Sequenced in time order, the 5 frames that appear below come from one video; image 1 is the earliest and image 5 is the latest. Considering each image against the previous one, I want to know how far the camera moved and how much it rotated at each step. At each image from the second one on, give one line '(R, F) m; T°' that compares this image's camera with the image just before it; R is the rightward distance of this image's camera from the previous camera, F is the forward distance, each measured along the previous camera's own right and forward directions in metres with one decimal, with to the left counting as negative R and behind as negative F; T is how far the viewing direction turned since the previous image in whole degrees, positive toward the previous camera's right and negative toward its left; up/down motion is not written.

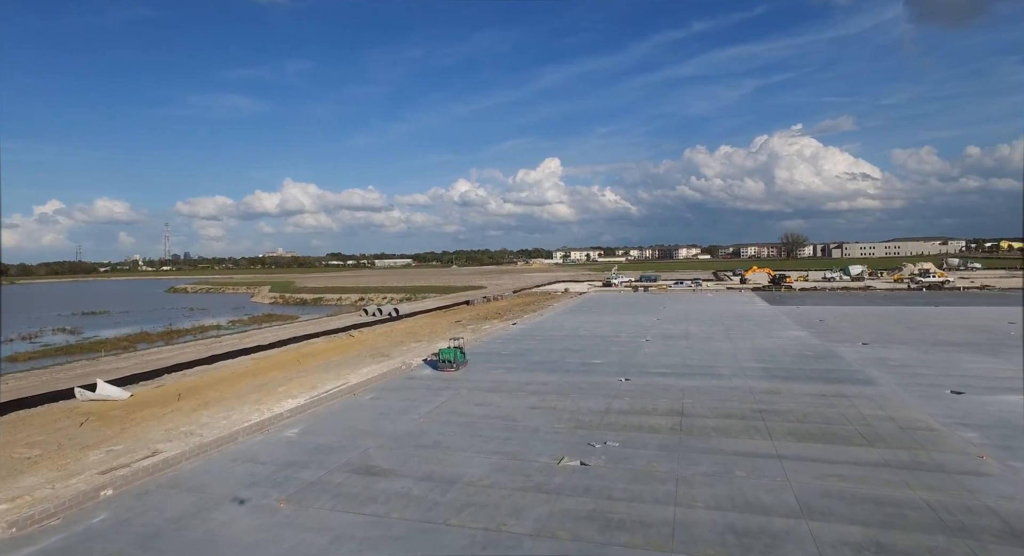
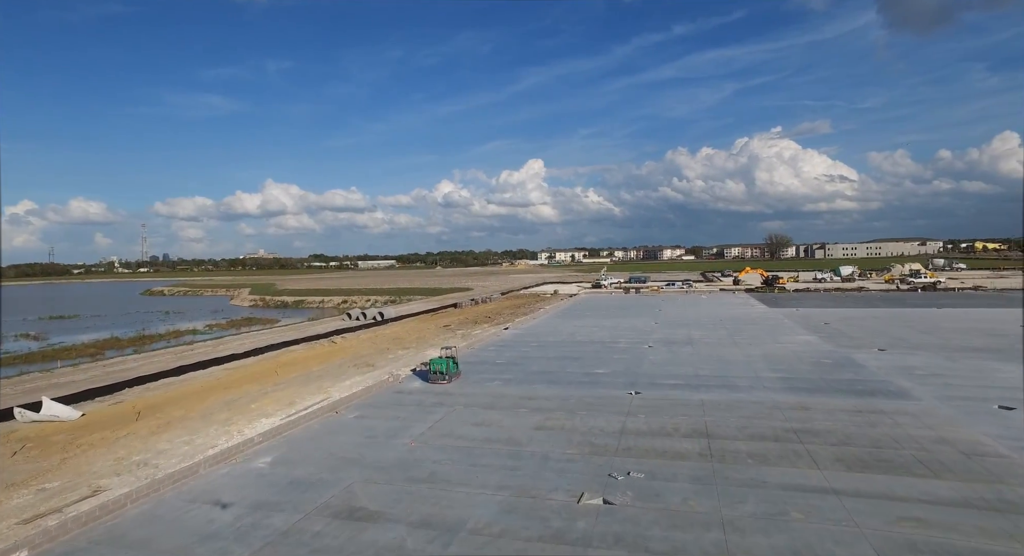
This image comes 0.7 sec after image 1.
(-0.3, +1.0) m; +2°
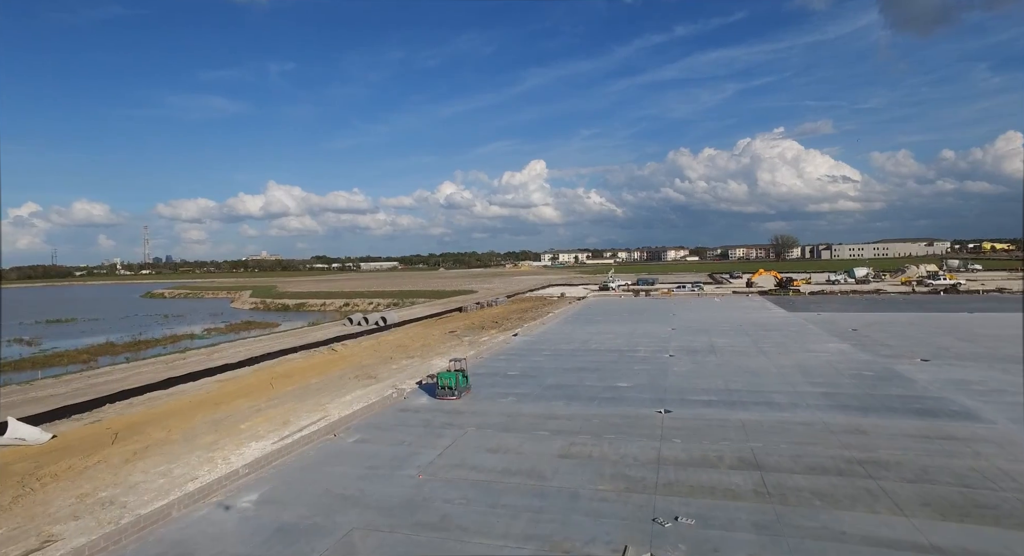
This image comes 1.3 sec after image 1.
(-0.3, +0.9) m; 0°
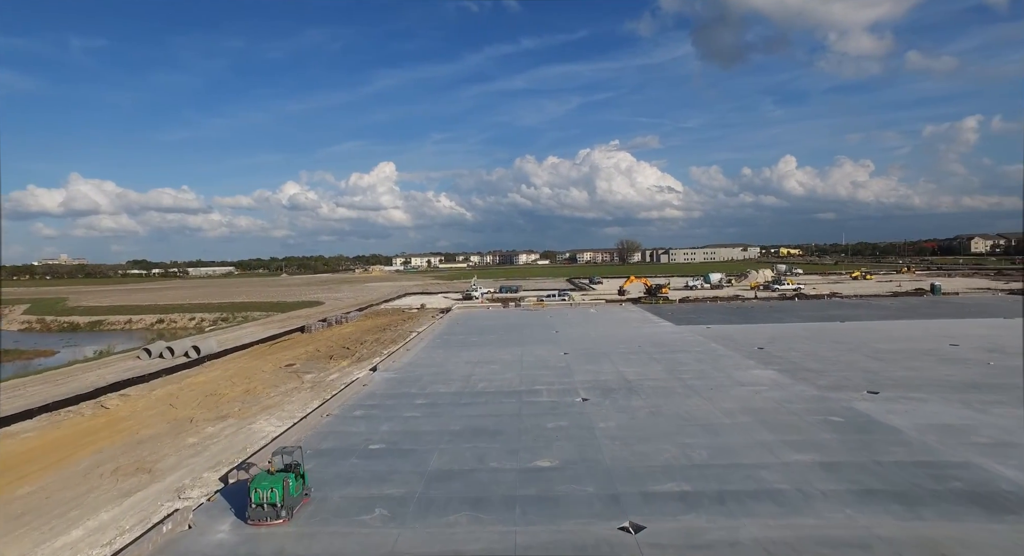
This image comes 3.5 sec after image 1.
(-0.1, +4.0) m; +16°
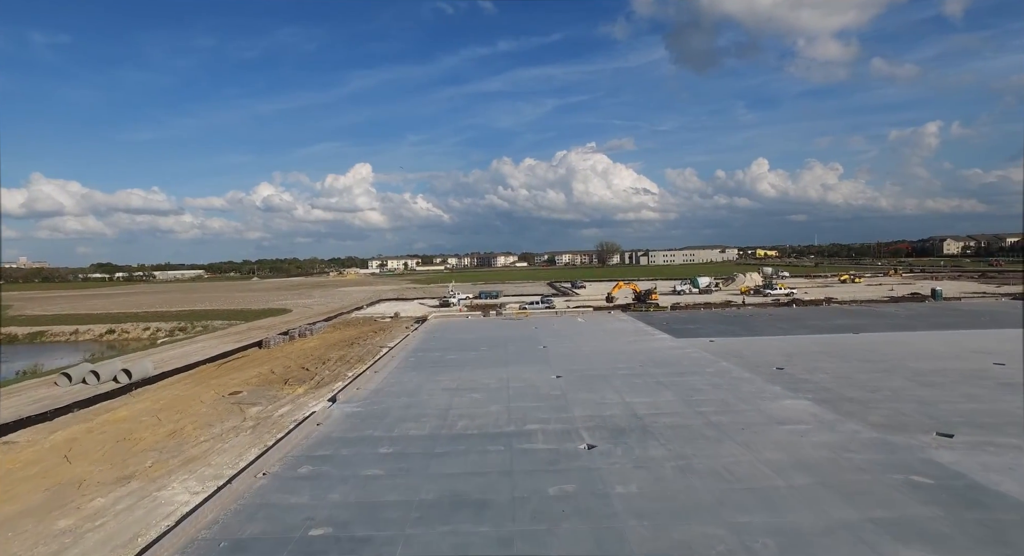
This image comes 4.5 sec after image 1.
(-0.2, +2.2) m; +3°
